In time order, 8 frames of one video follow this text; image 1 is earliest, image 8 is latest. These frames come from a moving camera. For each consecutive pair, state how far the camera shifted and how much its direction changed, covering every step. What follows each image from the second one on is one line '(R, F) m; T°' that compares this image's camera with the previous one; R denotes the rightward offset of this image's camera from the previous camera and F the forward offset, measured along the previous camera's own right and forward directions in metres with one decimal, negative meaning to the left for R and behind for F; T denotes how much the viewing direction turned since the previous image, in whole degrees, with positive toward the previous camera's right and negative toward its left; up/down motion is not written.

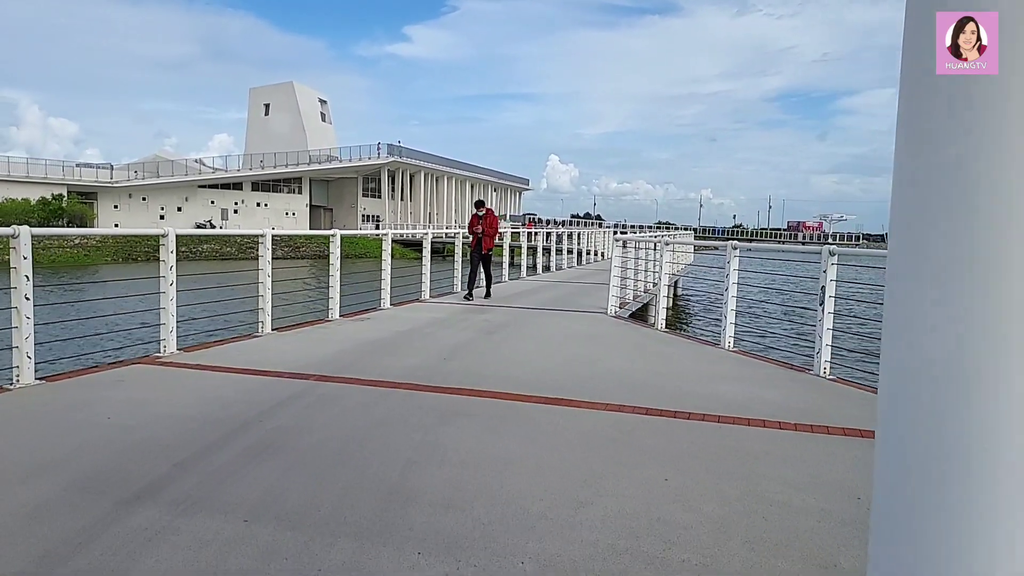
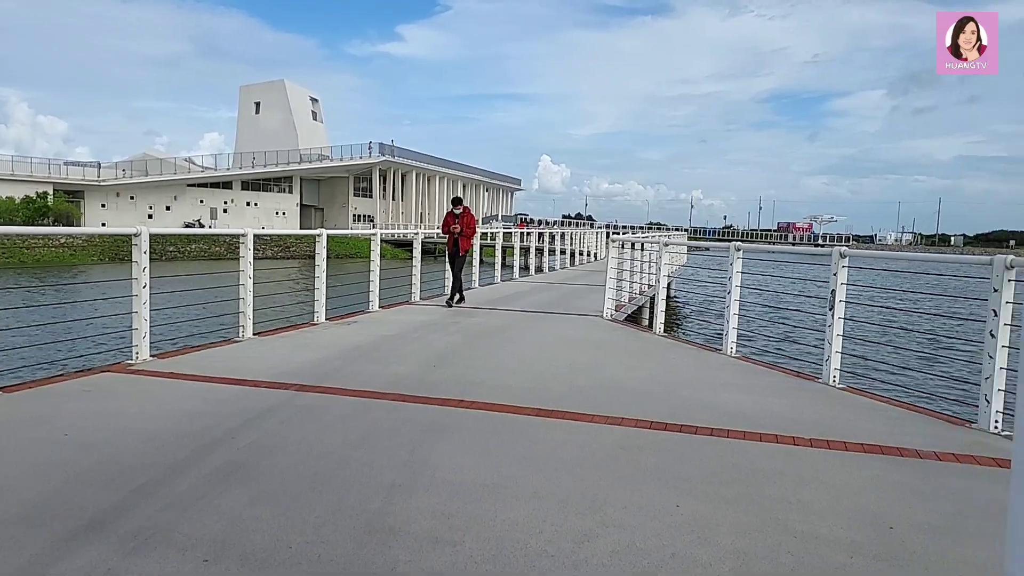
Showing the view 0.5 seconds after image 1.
(0.0, +0.3) m; +1°
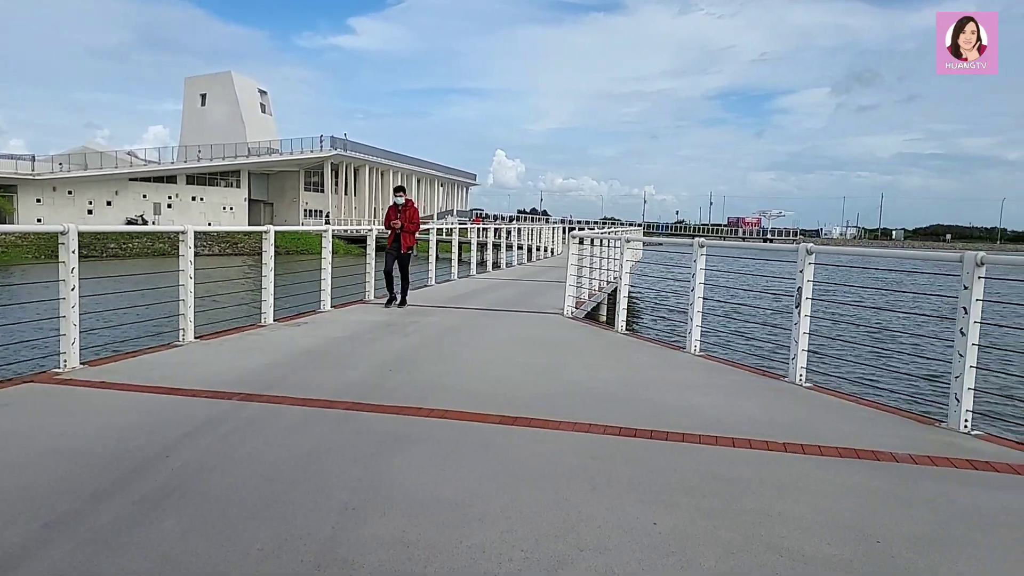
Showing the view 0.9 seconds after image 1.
(0.0, +0.2) m; +4°
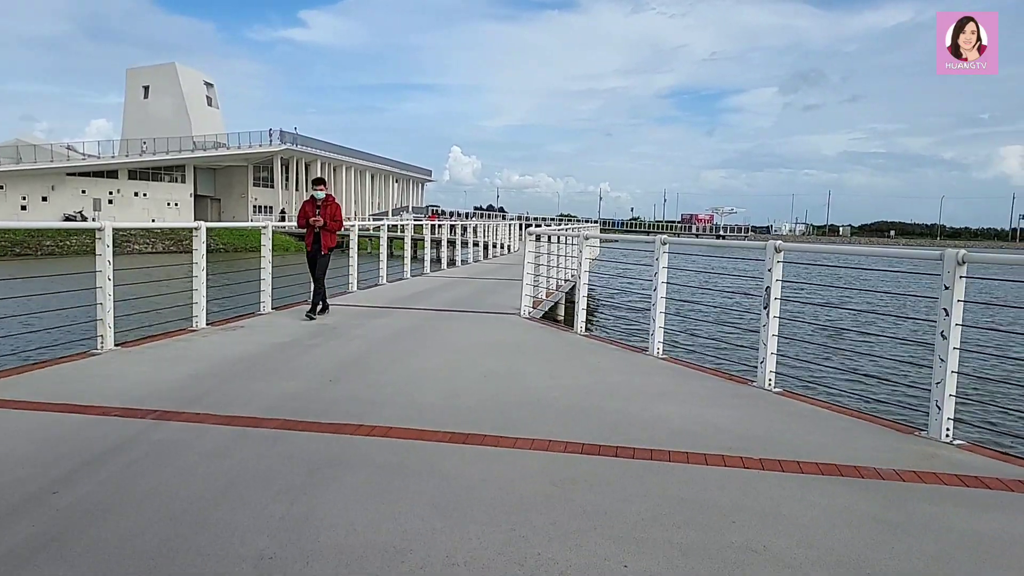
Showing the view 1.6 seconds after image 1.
(0.0, +0.4) m; +3°
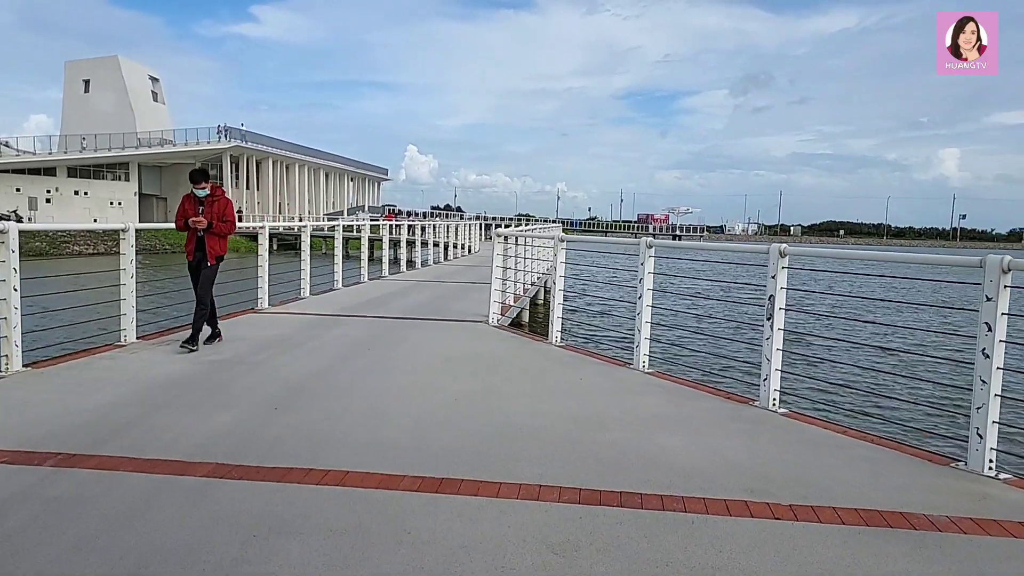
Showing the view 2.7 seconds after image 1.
(-0.1, +0.6) m; +3°
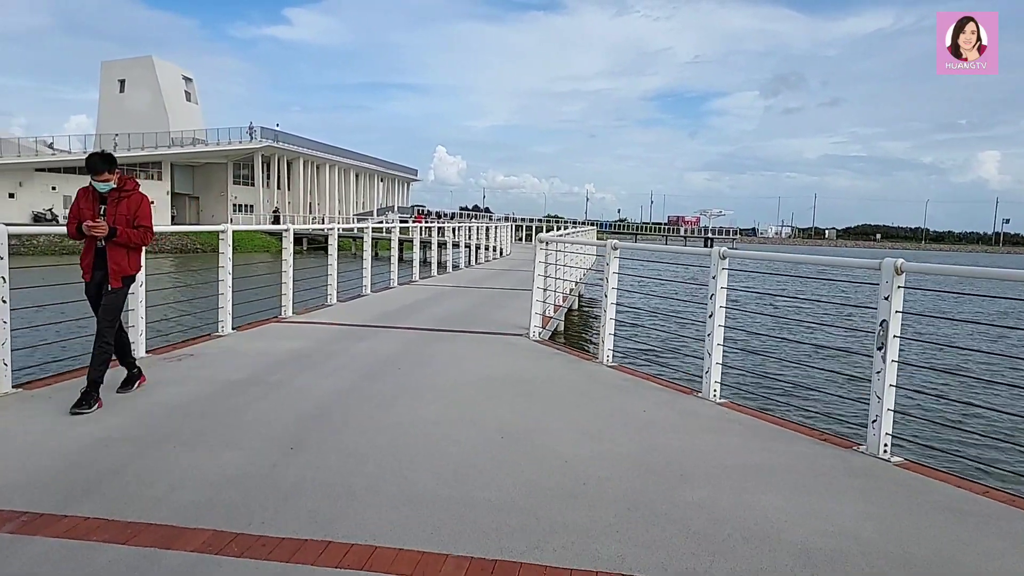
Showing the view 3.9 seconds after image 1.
(-0.2, +0.7) m; -2°
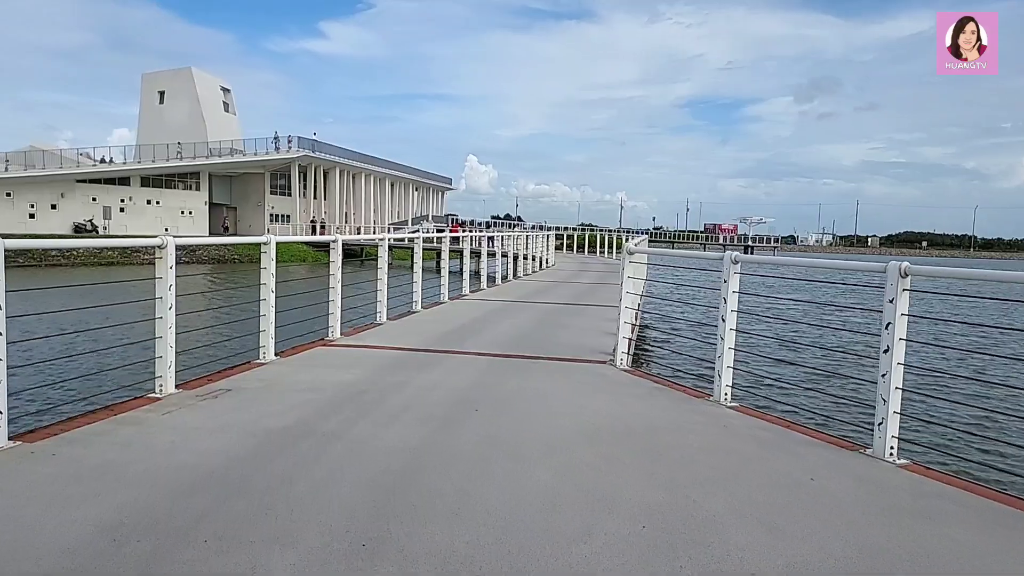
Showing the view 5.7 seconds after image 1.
(-0.5, +1.0) m; -3°
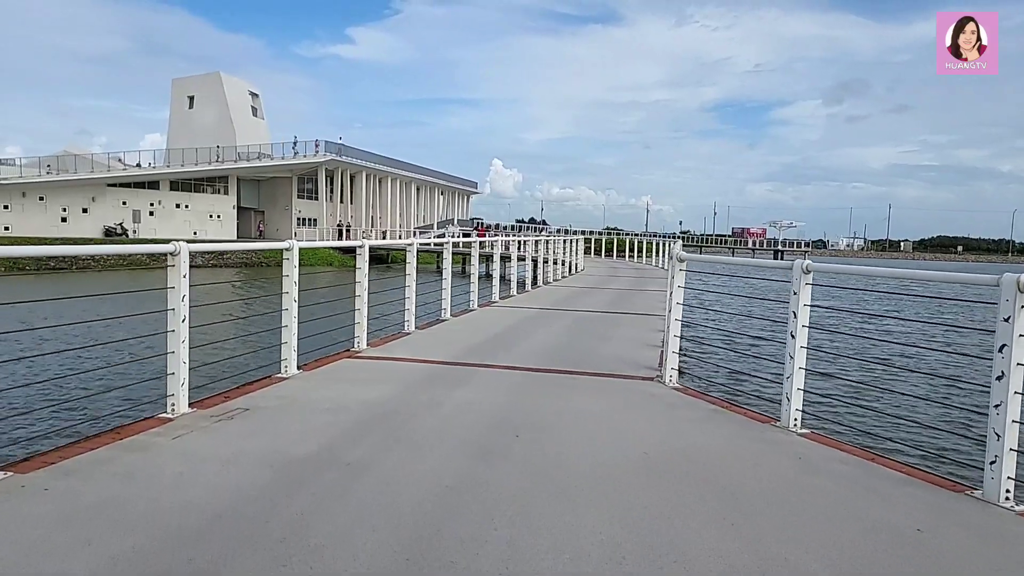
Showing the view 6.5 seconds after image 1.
(-0.1, +0.5) m; -2°
